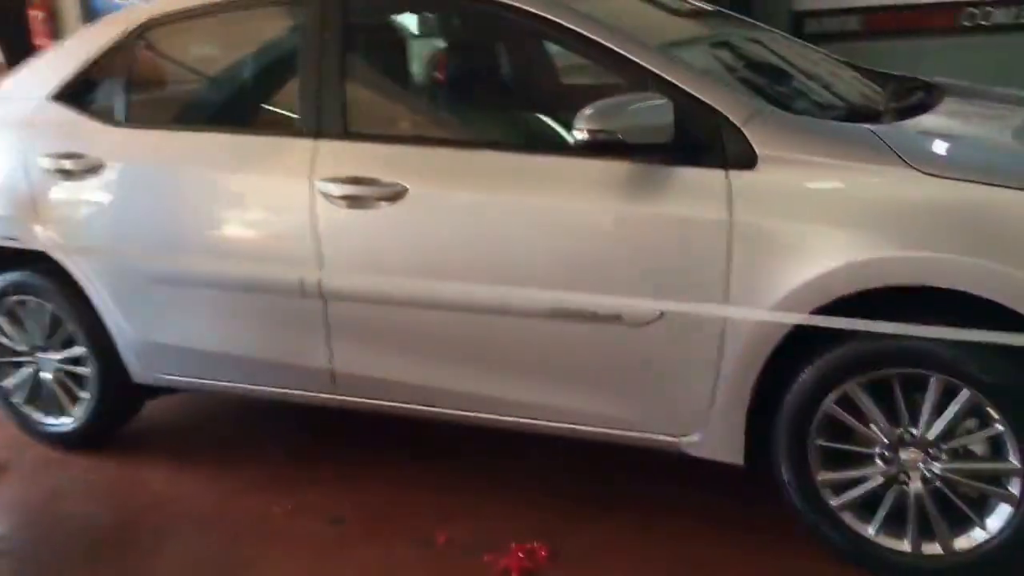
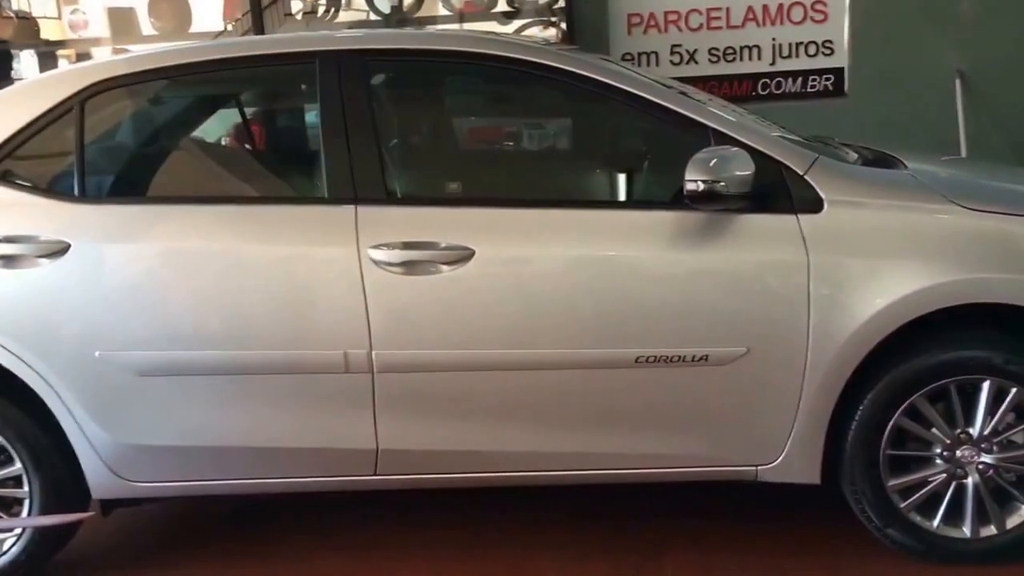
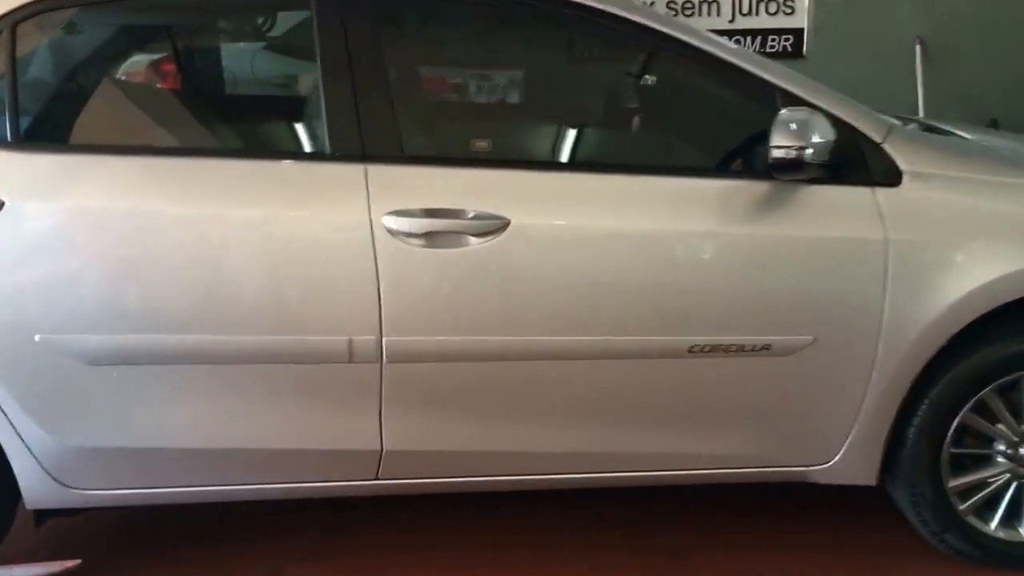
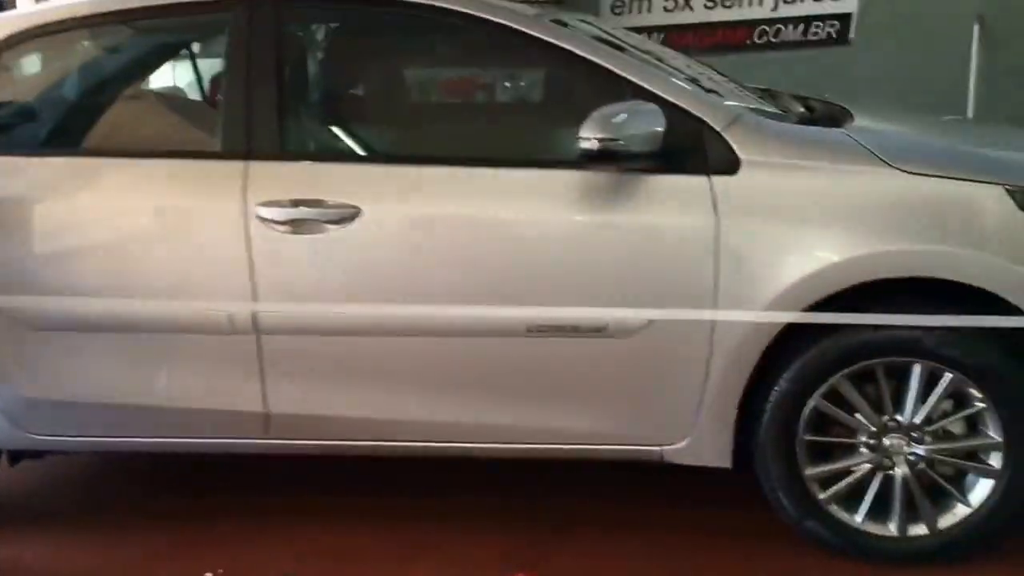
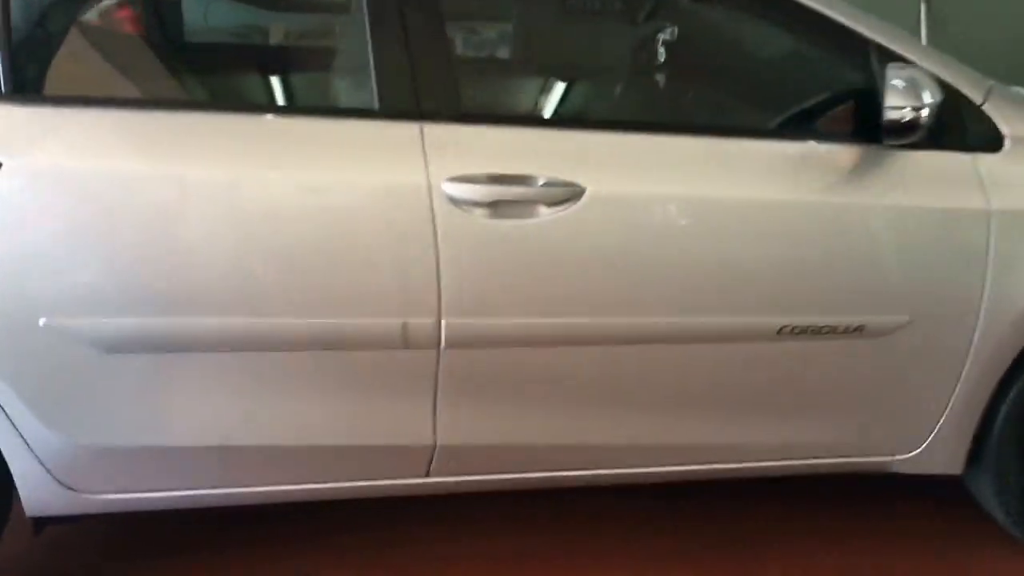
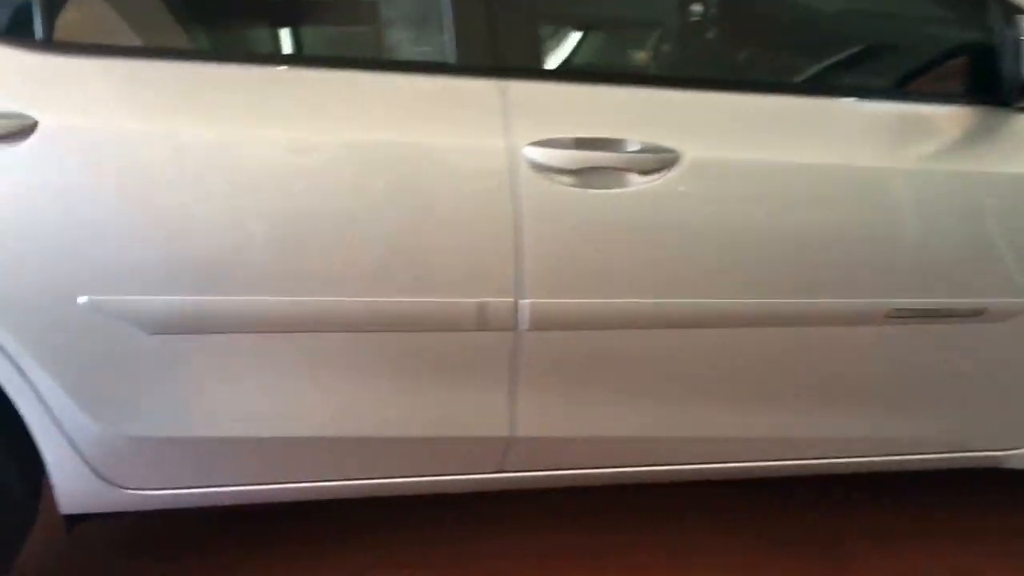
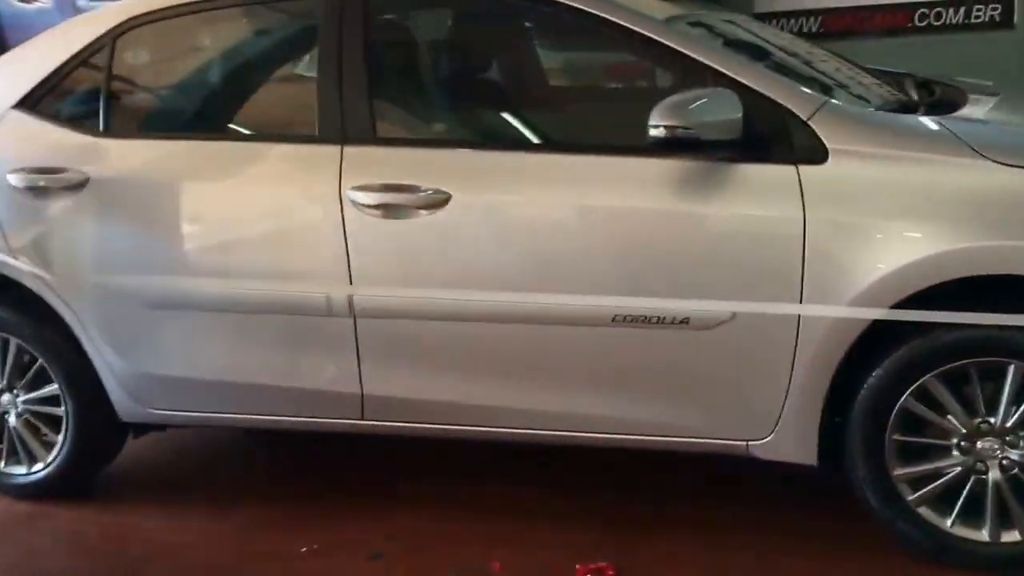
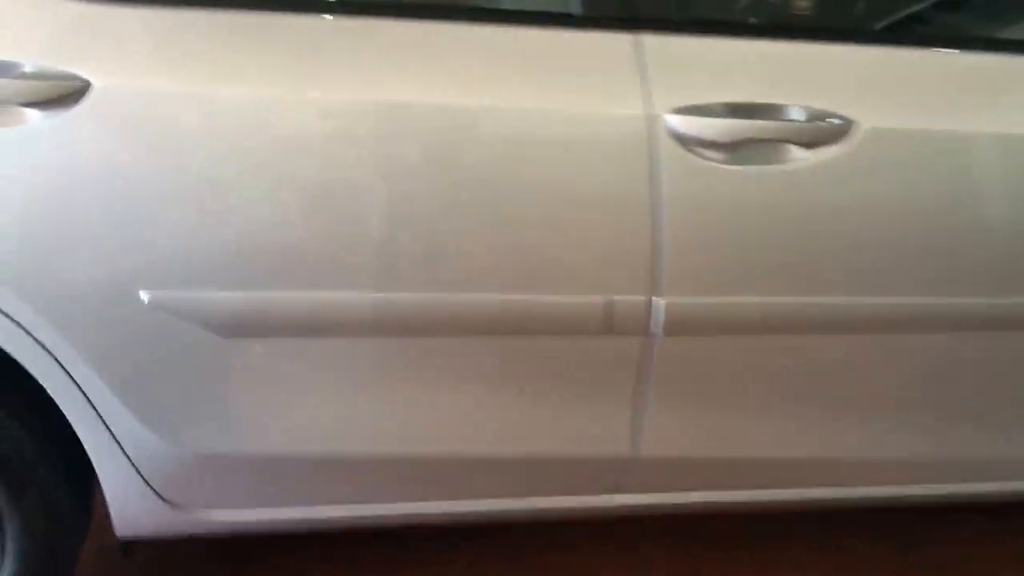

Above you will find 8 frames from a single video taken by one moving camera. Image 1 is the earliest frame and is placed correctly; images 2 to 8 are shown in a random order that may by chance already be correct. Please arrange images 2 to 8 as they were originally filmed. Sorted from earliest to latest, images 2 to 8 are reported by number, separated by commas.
7, 4, 2, 3, 5, 6, 8
